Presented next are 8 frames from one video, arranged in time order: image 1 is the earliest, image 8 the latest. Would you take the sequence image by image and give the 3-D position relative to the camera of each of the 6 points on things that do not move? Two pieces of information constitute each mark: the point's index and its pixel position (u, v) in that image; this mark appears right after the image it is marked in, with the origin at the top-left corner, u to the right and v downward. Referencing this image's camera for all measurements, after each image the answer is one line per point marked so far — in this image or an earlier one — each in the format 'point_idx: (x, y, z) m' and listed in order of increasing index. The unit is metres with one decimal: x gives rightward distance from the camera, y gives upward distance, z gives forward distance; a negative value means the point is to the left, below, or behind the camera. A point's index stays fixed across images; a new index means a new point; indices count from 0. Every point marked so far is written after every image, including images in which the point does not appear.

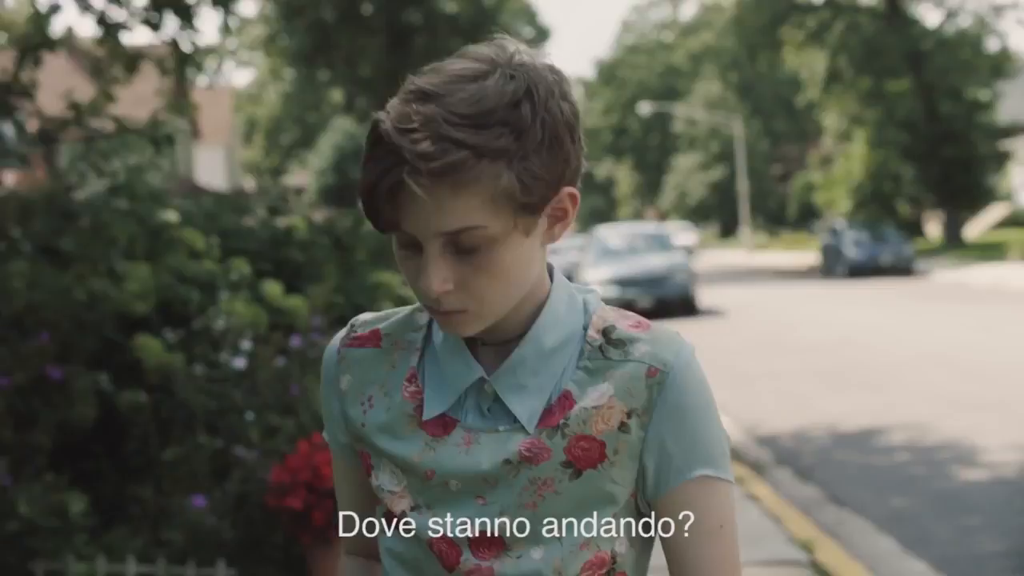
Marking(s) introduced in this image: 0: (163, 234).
0: (-1.4, +0.2, +4.5) m
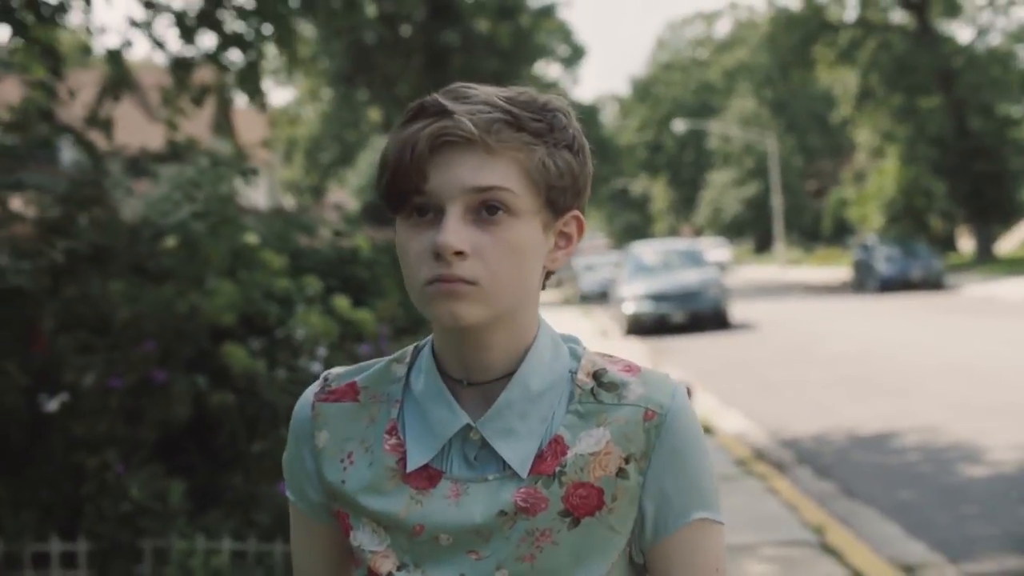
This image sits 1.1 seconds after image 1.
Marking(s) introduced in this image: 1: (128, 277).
0: (-1.2, +0.1, +5.2) m
1: (-1.6, +0.1, +4.8) m
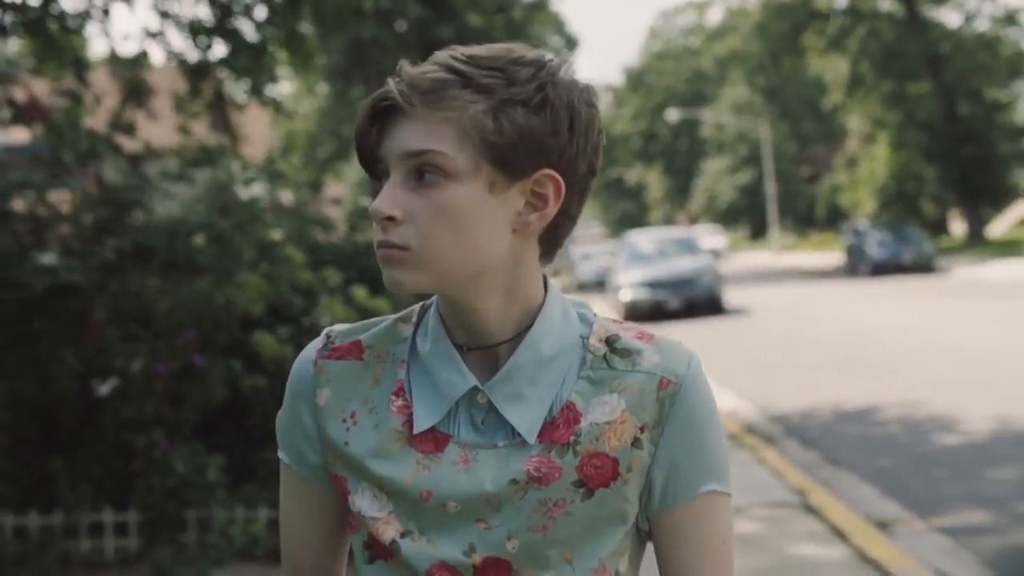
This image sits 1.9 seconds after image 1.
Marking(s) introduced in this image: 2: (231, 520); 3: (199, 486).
0: (-1.2, +0.2, +5.6) m
1: (-1.6, +0.1, +5.3) m
2: (-1.2, -1.0, +5.0) m
3: (-1.4, -0.9, +5.1) m
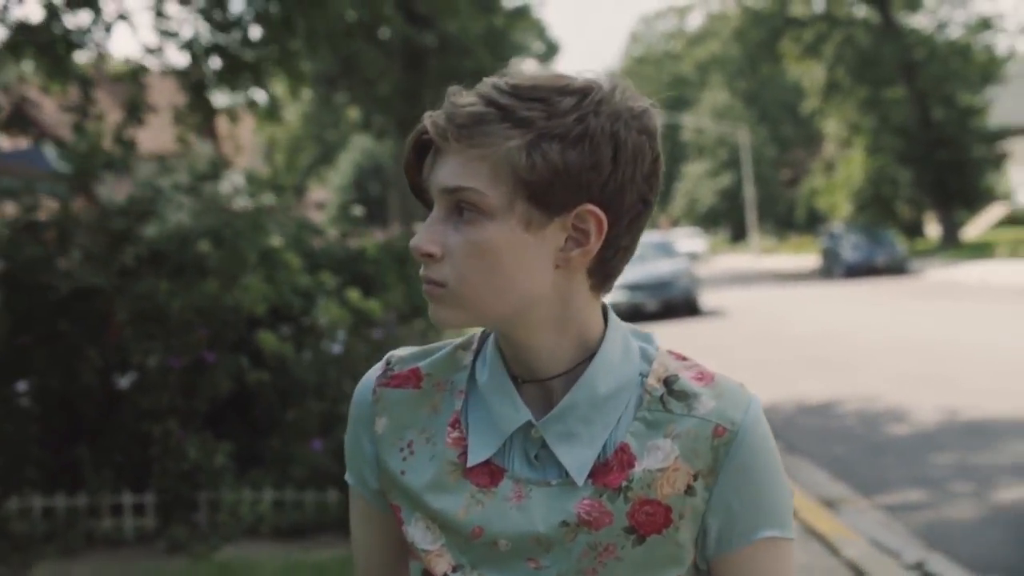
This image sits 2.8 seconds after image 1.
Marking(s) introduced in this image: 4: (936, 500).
0: (-1.3, +0.2, +6.2) m
1: (-1.7, +0.1, +5.8) m
2: (-1.3, -1.0, +5.6) m
3: (-1.4, -0.9, +5.6) m
4: (+2.1, -1.1, +5.8) m
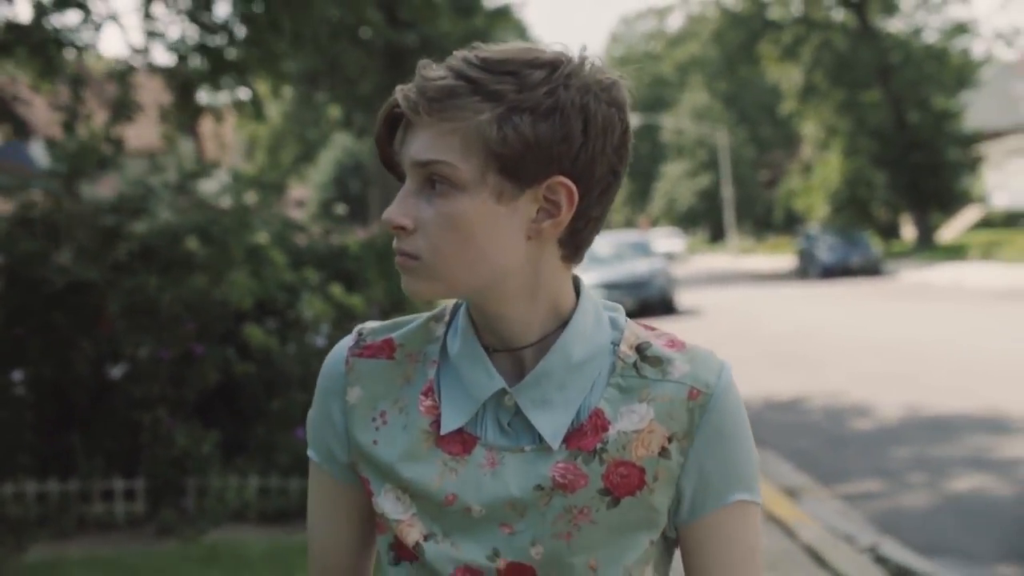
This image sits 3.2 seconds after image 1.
0: (-1.4, +0.2, +6.4) m
1: (-1.8, +0.1, +6.0) m
2: (-1.4, -1.0, +5.8) m
3: (-1.6, -0.9, +5.8) m
4: (+2.0, -1.1, +6.1) m
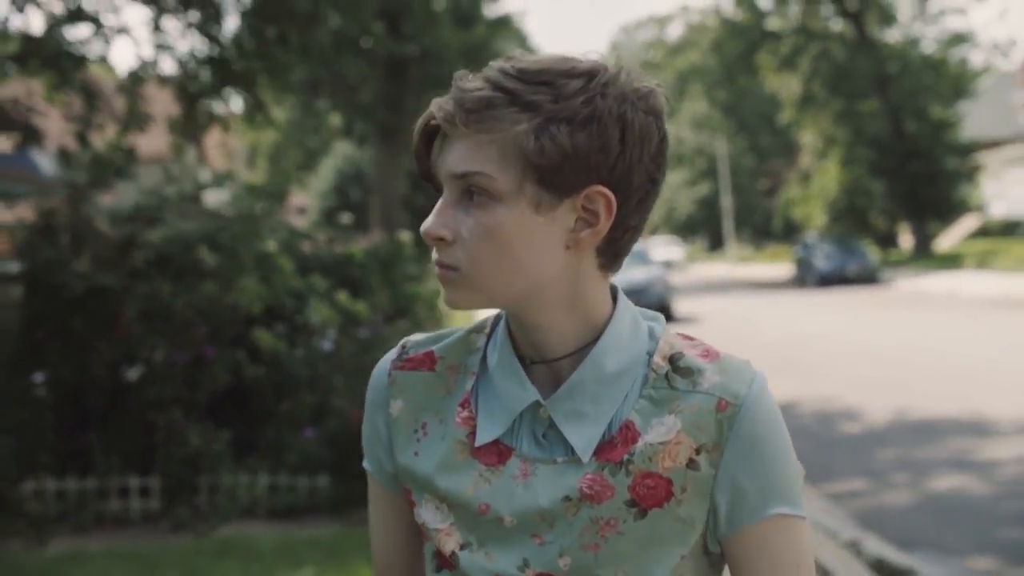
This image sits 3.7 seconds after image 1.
0: (-1.4, +0.2, +6.7) m
1: (-1.8, +0.1, +6.3) m
2: (-1.4, -1.0, +6.1) m
3: (-1.6, -0.9, +6.1) m
4: (+2.0, -1.1, +6.4) m
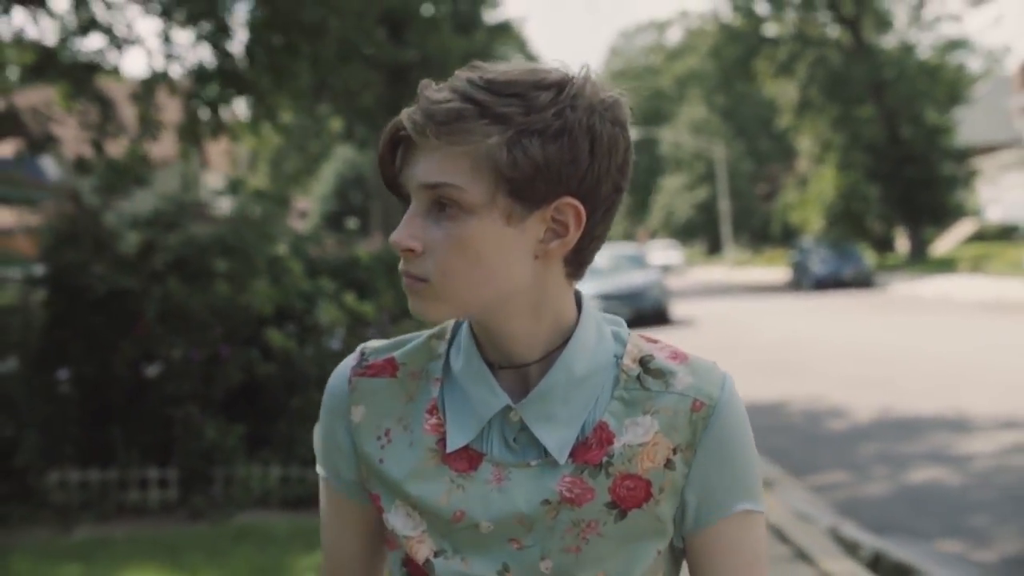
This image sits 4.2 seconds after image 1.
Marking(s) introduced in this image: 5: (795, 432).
0: (-1.4, +0.1, +7.0) m
1: (-1.8, +0.1, +6.6) m
2: (-1.4, -1.0, +6.4) m
3: (-1.6, -0.9, +6.4) m
4: (+2.0, -1.1, +6.7) m
5: (+2.1, -1.1, +8.5) m
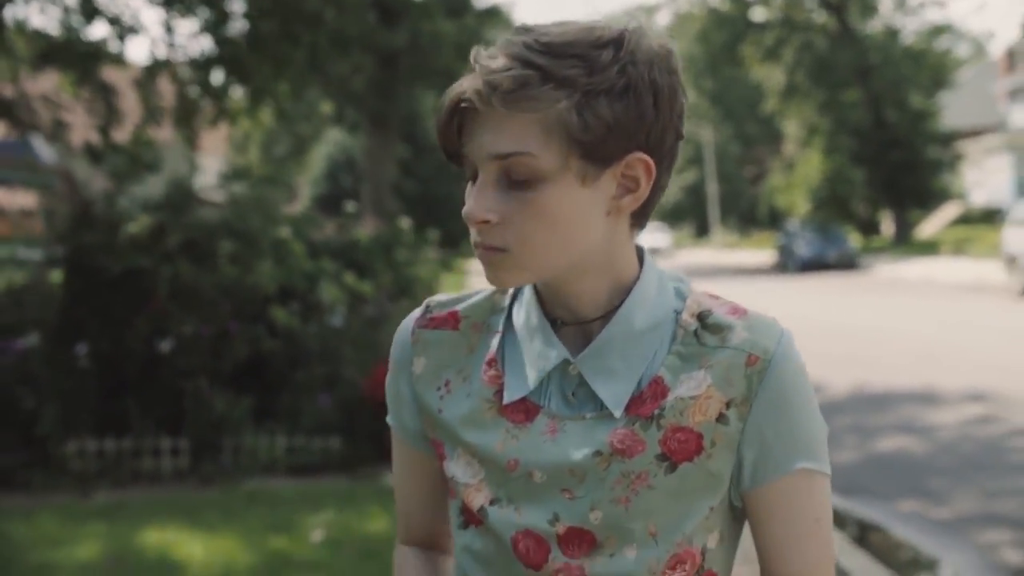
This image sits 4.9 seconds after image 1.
0: (-1.5, +0.3, +7.4) m
1: (-1.8, +0.2, +7.0) m
2: (-1.5, -0.9, +6.8) m
3: (-1.6, -0.8, +6.8) m
4: (+1.9, -1.0, +7.2) m
5: (+2.0, -0.9, +8.9) m
